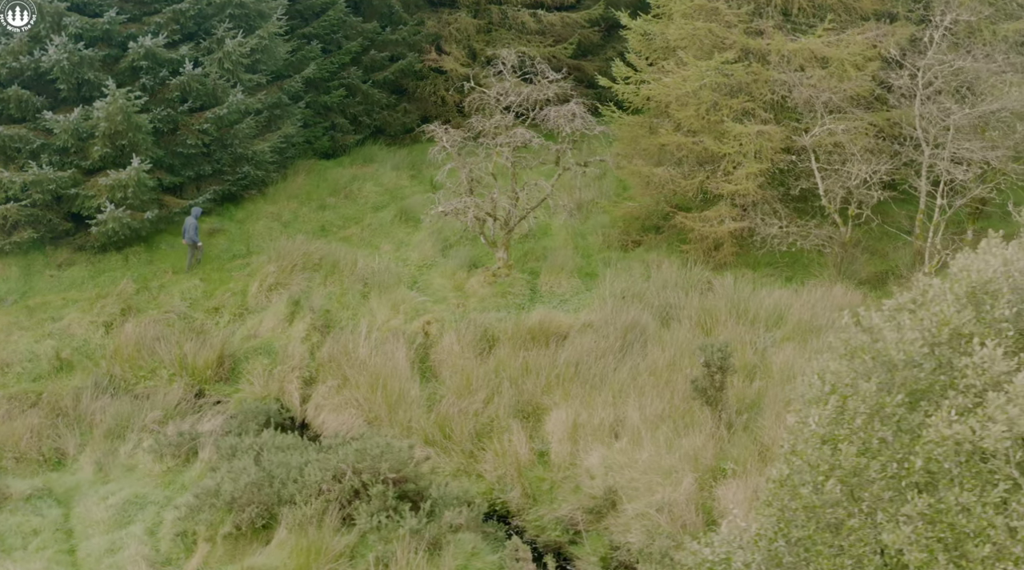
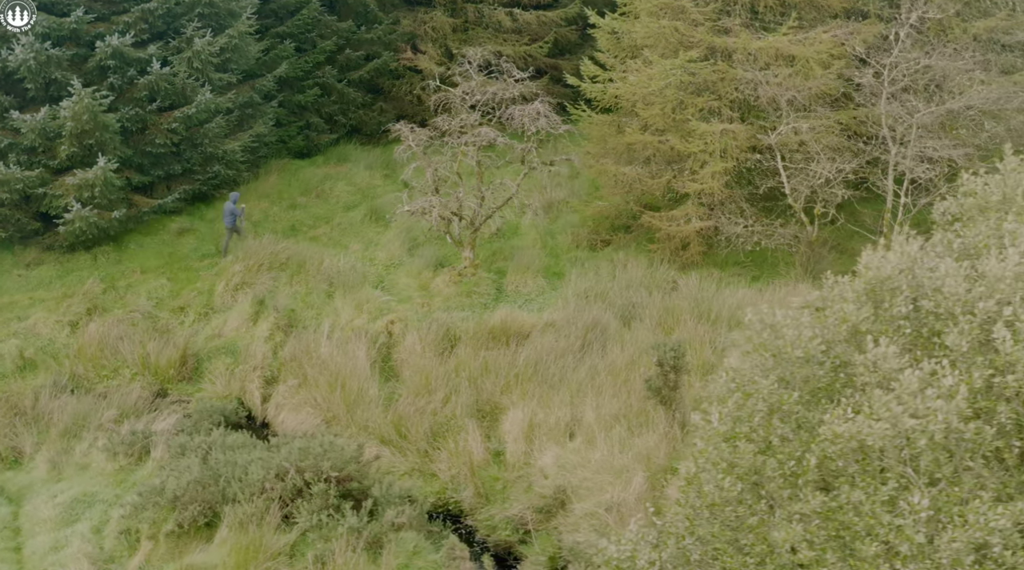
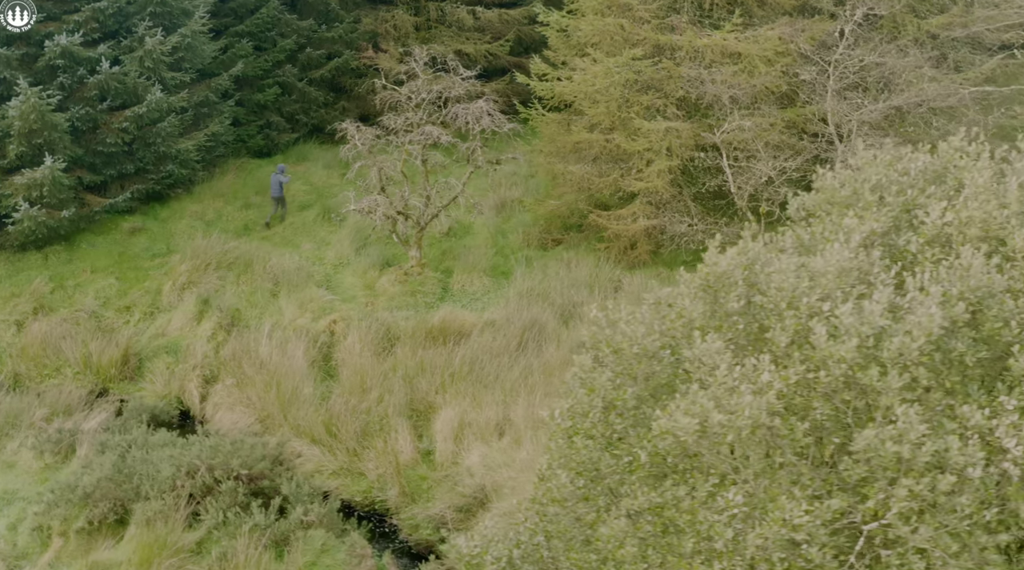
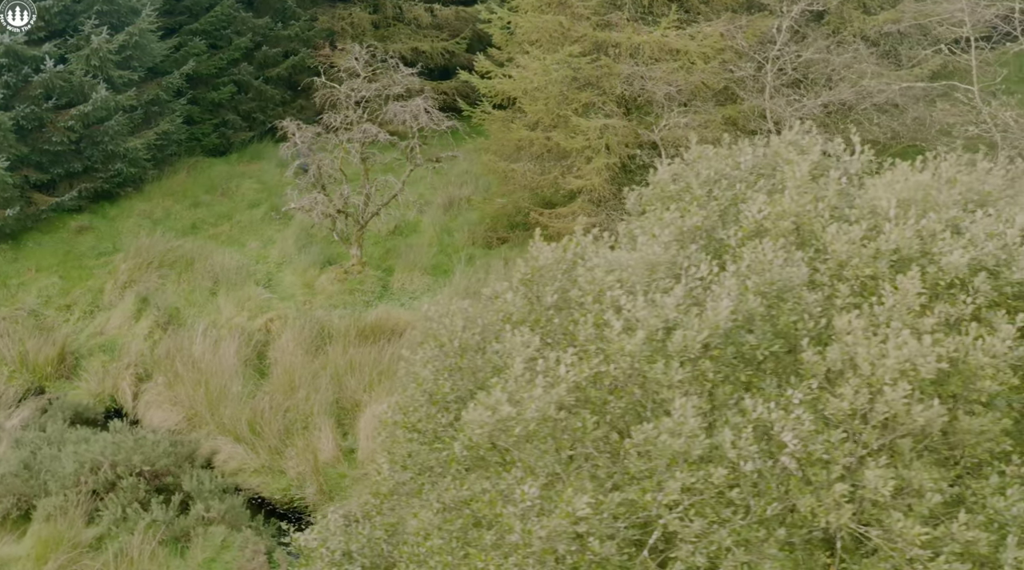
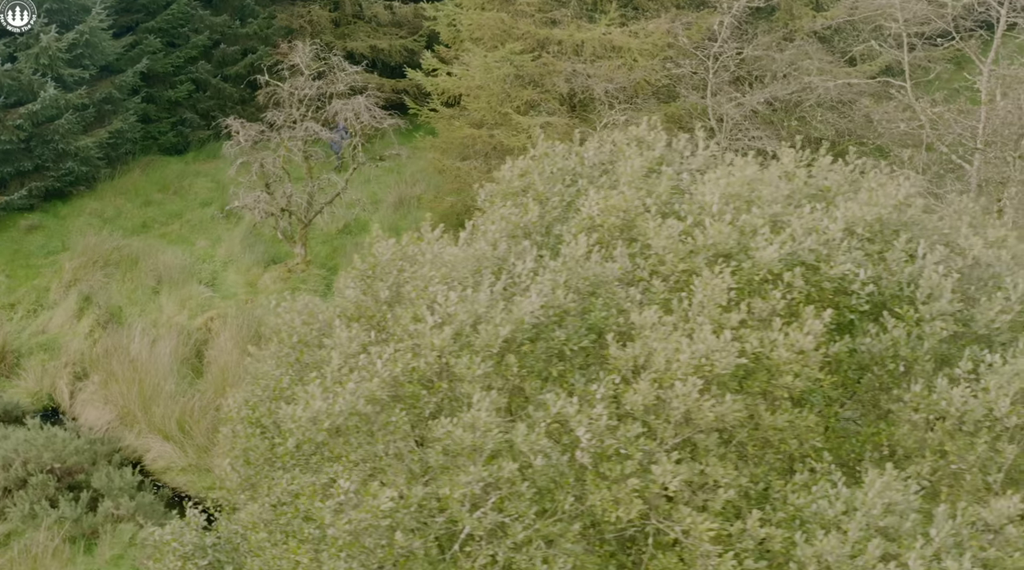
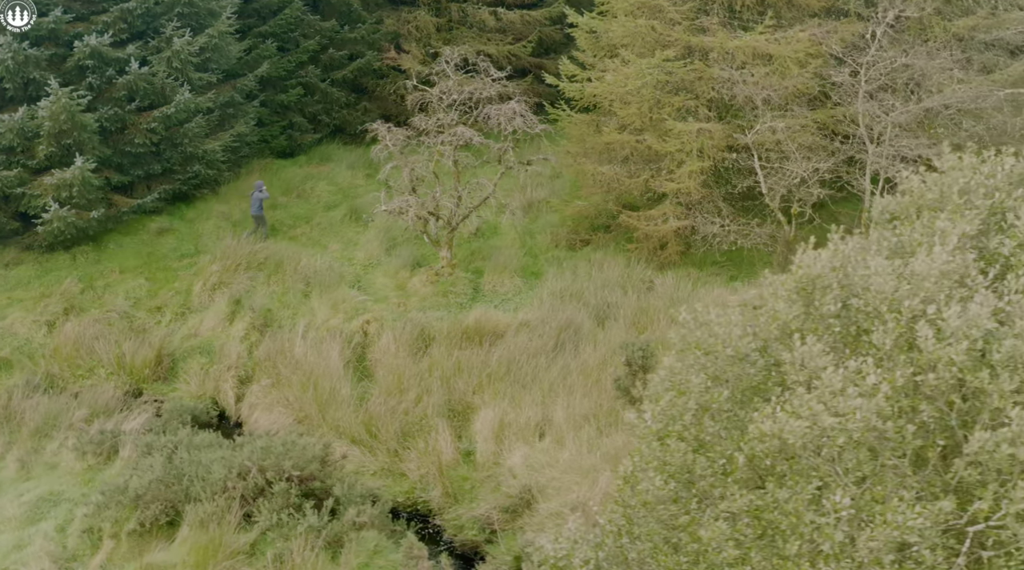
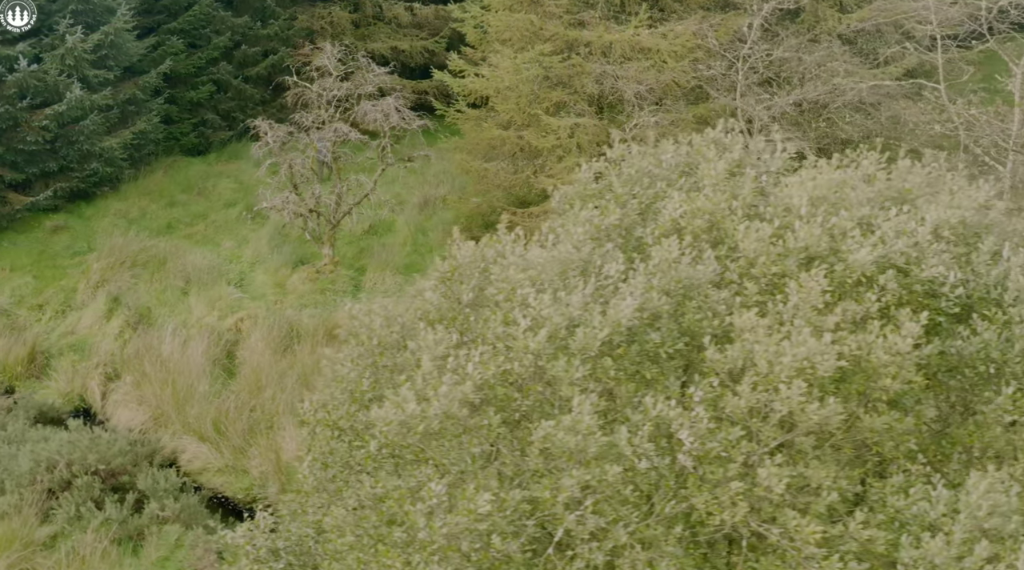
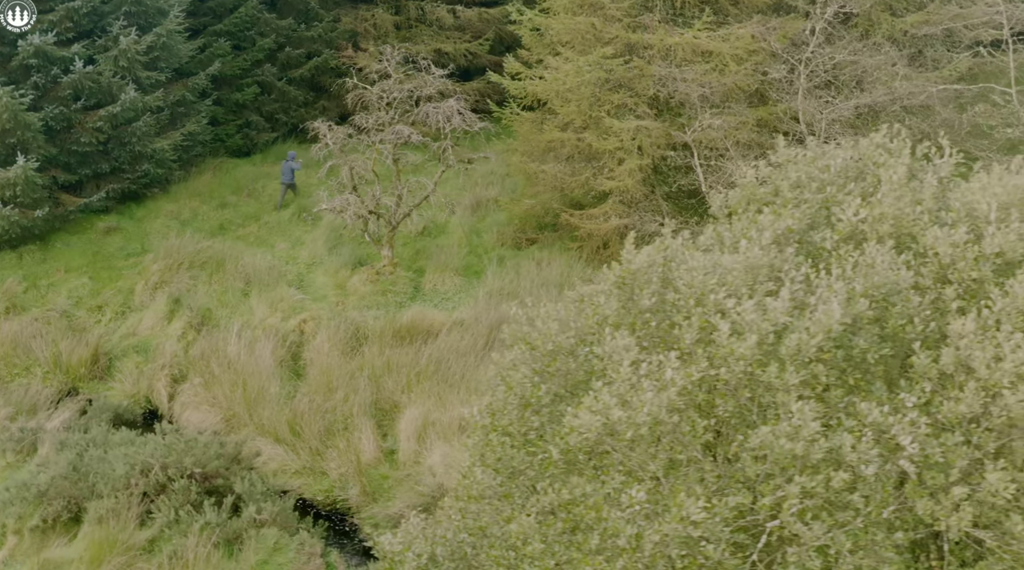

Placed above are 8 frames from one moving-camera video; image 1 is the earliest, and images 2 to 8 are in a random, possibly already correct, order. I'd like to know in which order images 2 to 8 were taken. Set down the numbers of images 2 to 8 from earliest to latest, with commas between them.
2, 6, 3, 8, 4, 7, 5
